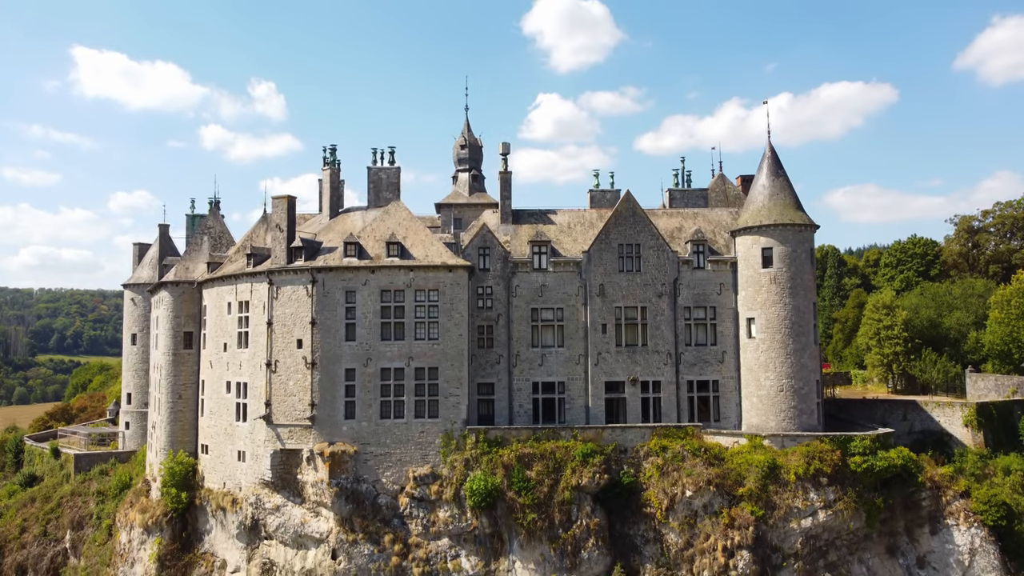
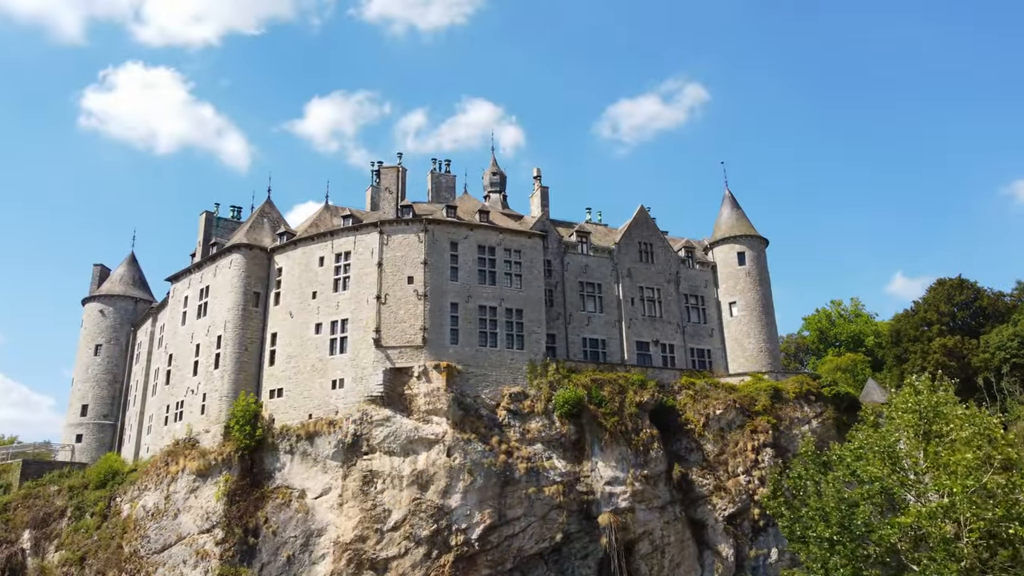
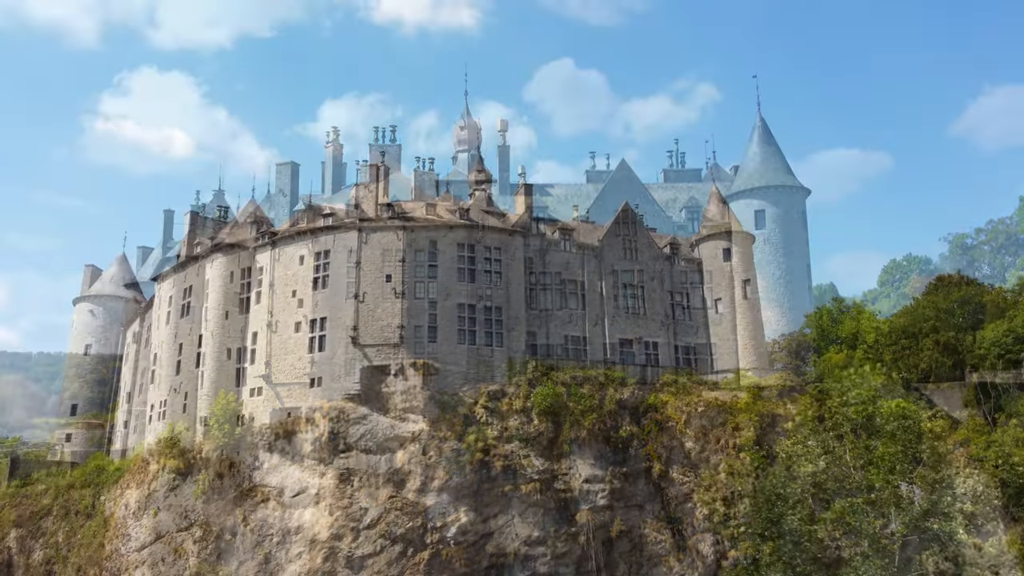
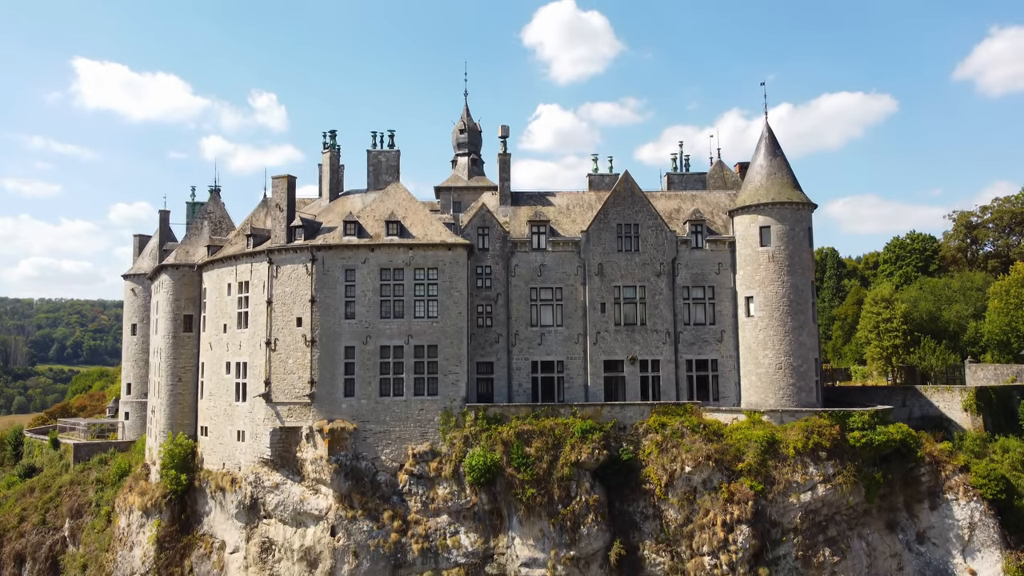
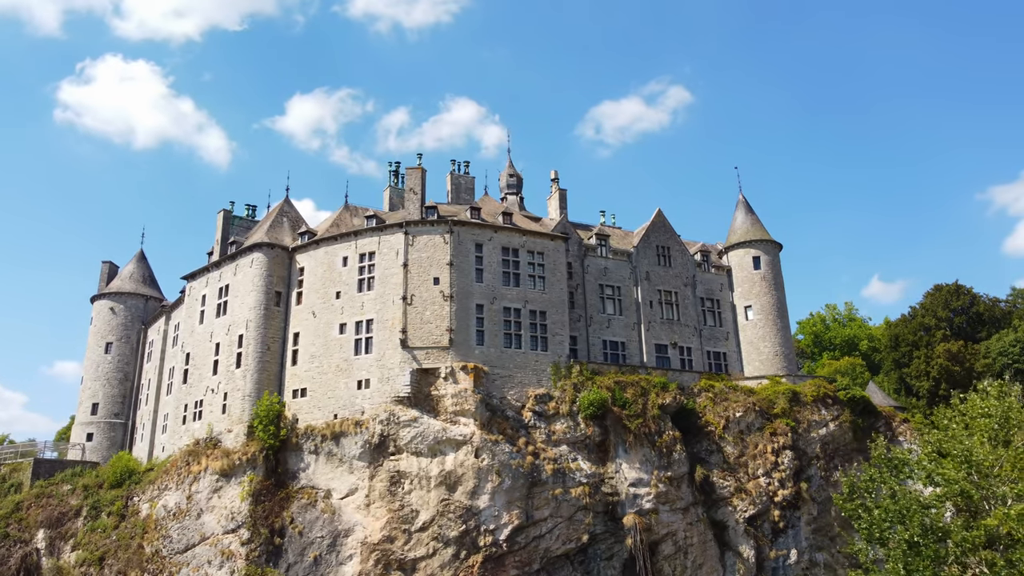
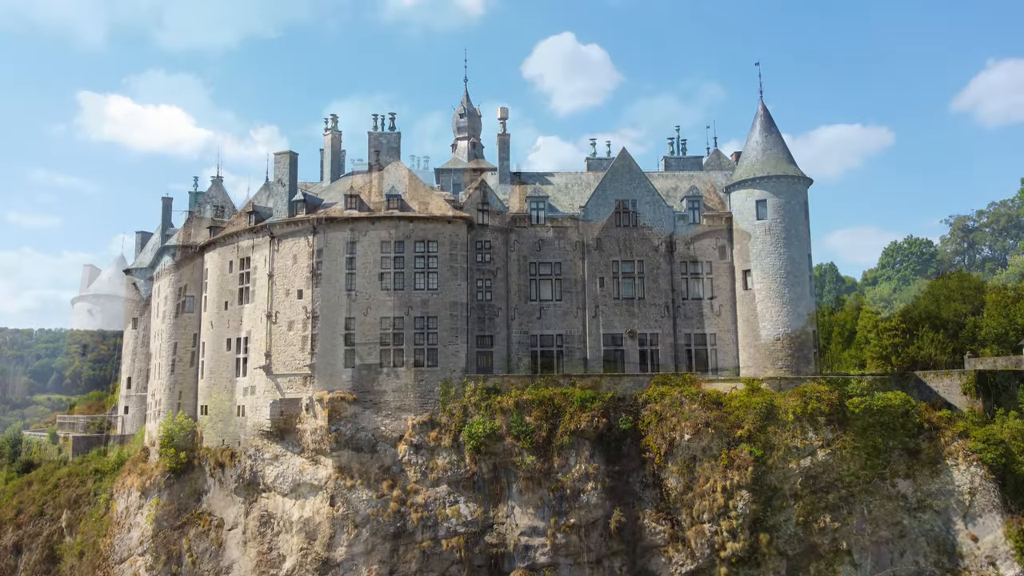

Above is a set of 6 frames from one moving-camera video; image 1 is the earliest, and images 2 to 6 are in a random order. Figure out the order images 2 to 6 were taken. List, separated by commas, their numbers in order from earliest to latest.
4, 6, 3, 2, 5
